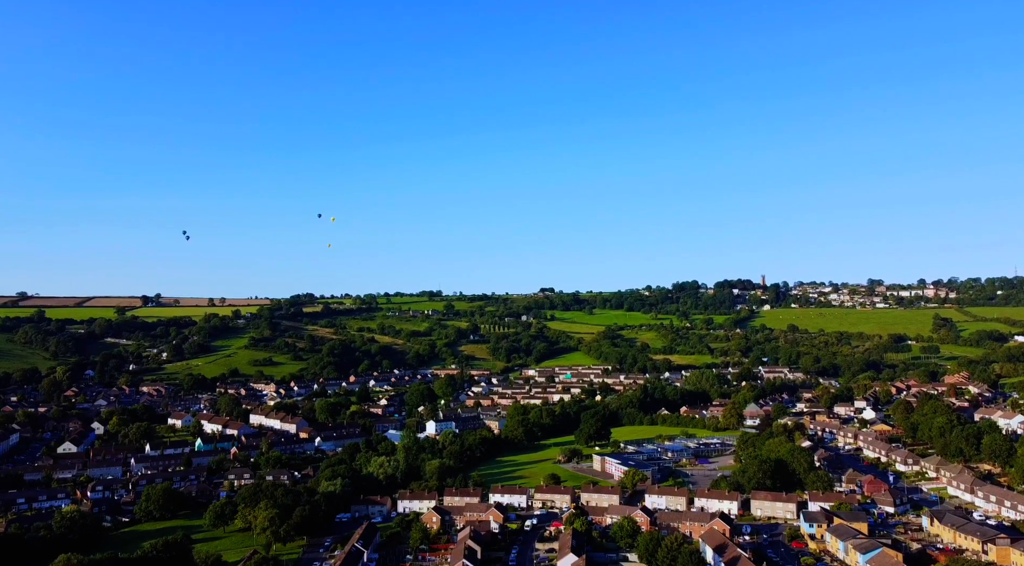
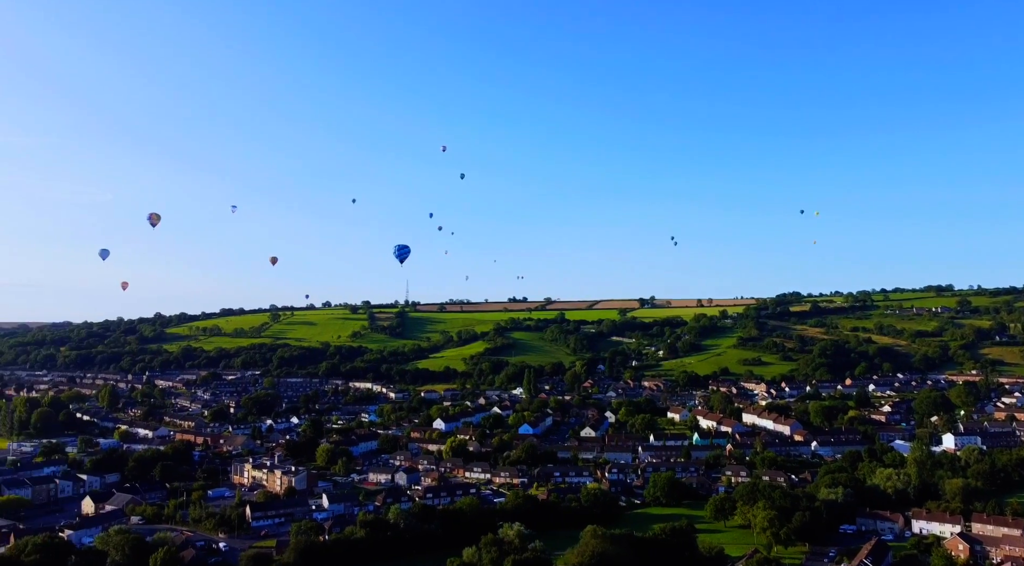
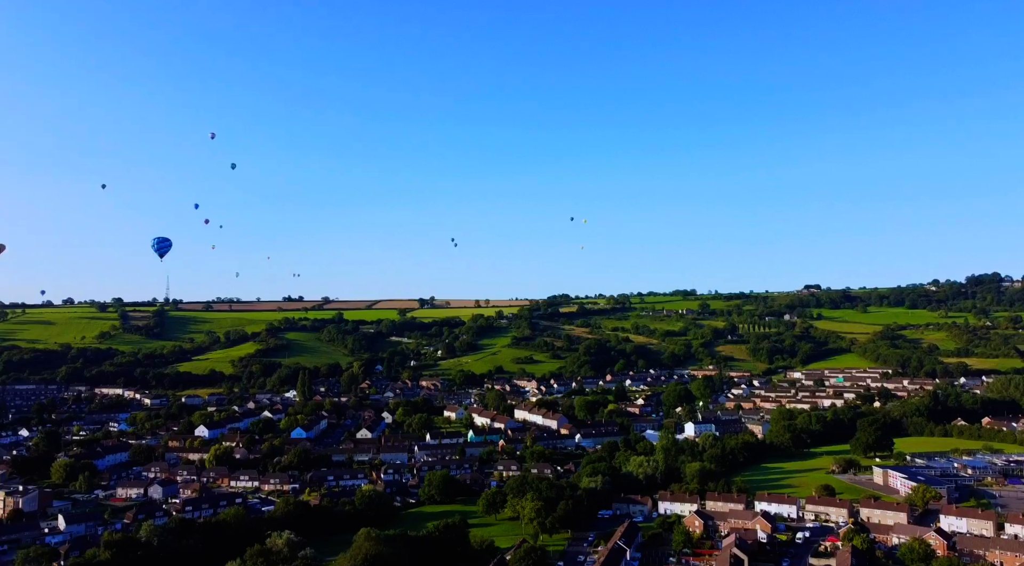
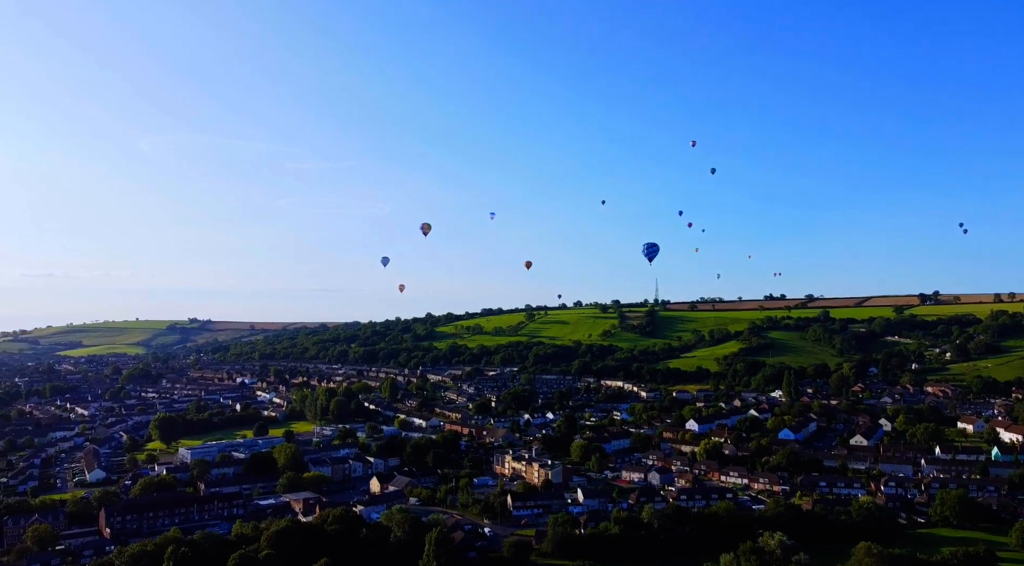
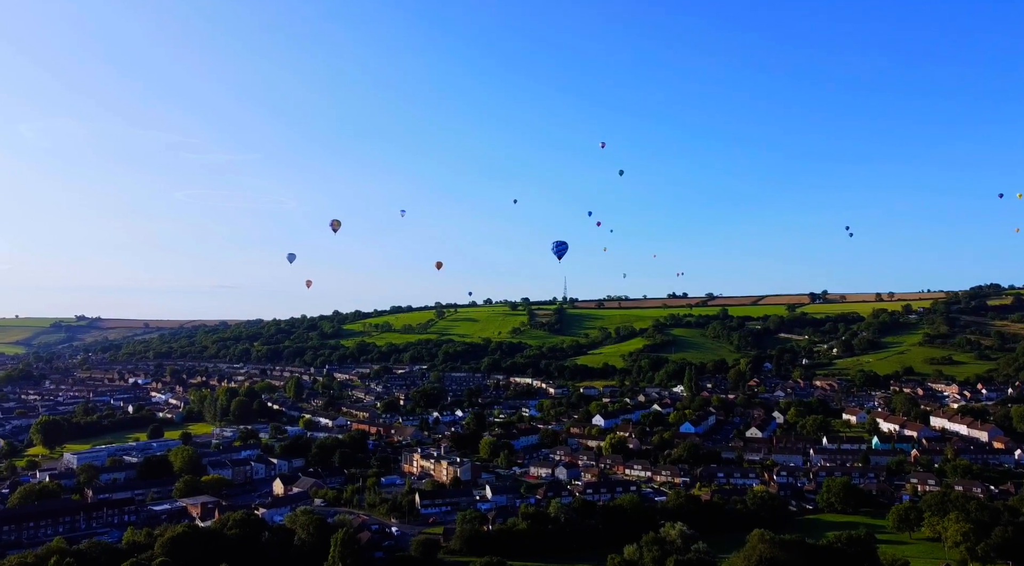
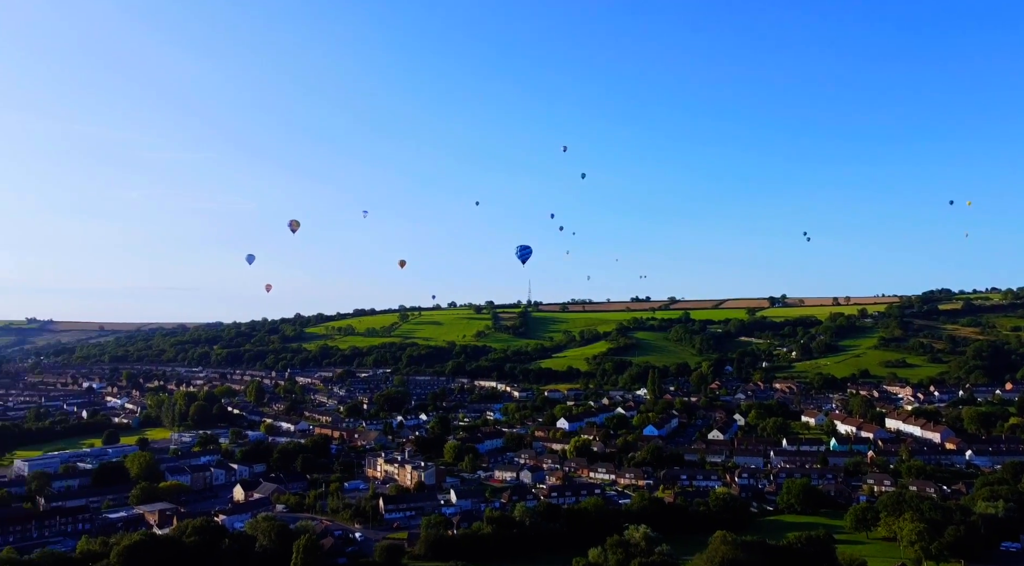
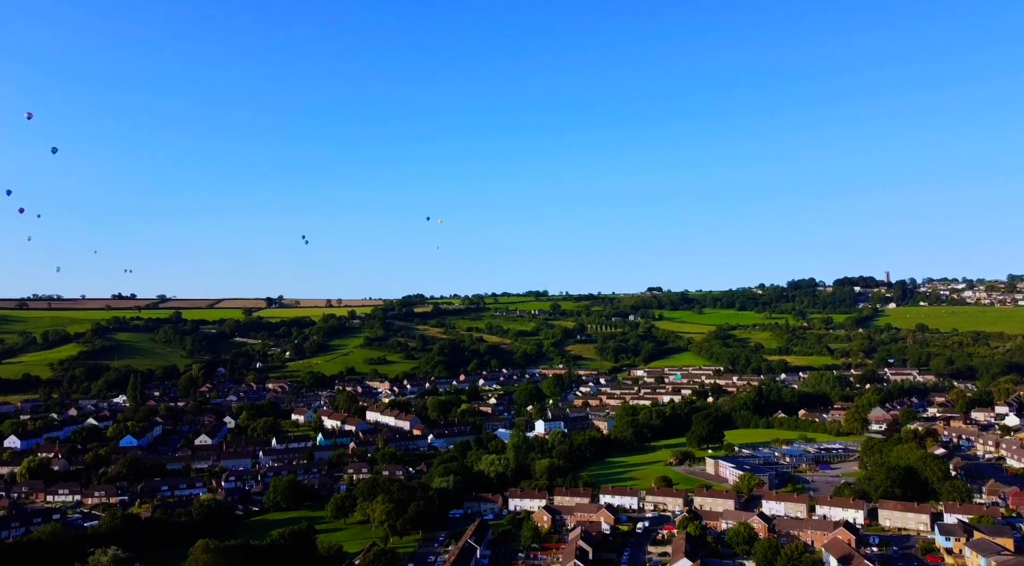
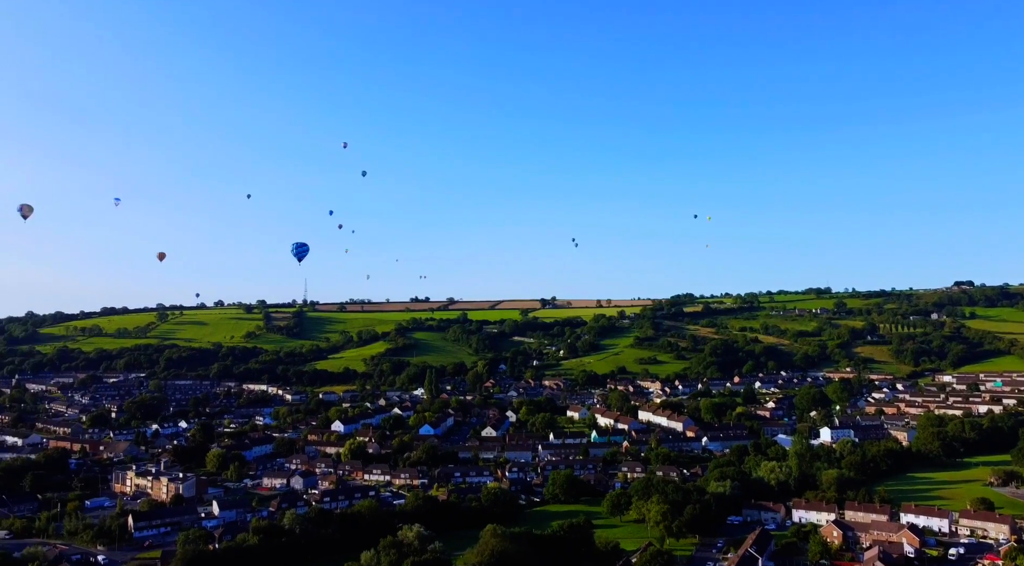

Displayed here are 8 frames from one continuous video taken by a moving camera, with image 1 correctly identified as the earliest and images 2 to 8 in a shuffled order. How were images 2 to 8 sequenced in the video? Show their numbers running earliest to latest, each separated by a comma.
7, 3, 8, 2, 6, 4, 5
